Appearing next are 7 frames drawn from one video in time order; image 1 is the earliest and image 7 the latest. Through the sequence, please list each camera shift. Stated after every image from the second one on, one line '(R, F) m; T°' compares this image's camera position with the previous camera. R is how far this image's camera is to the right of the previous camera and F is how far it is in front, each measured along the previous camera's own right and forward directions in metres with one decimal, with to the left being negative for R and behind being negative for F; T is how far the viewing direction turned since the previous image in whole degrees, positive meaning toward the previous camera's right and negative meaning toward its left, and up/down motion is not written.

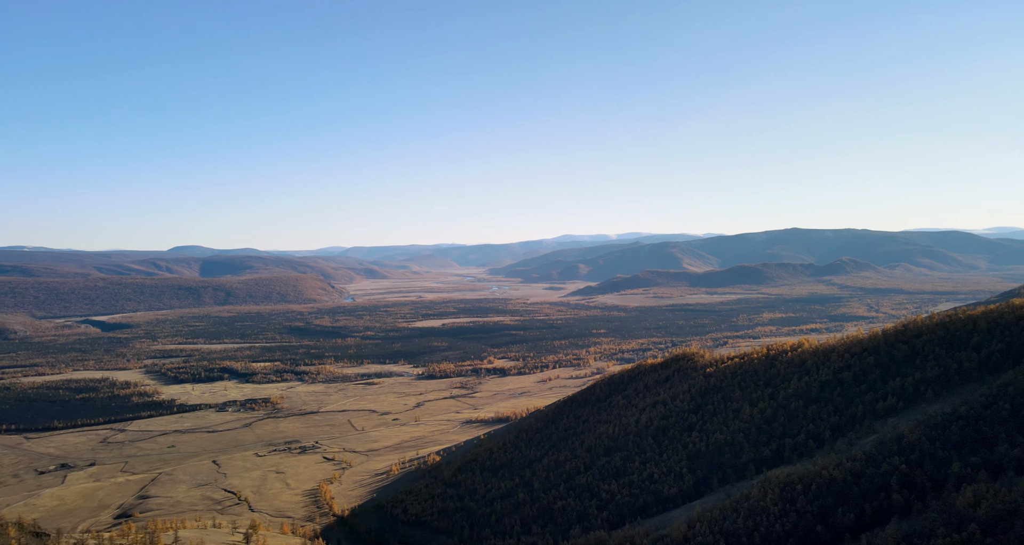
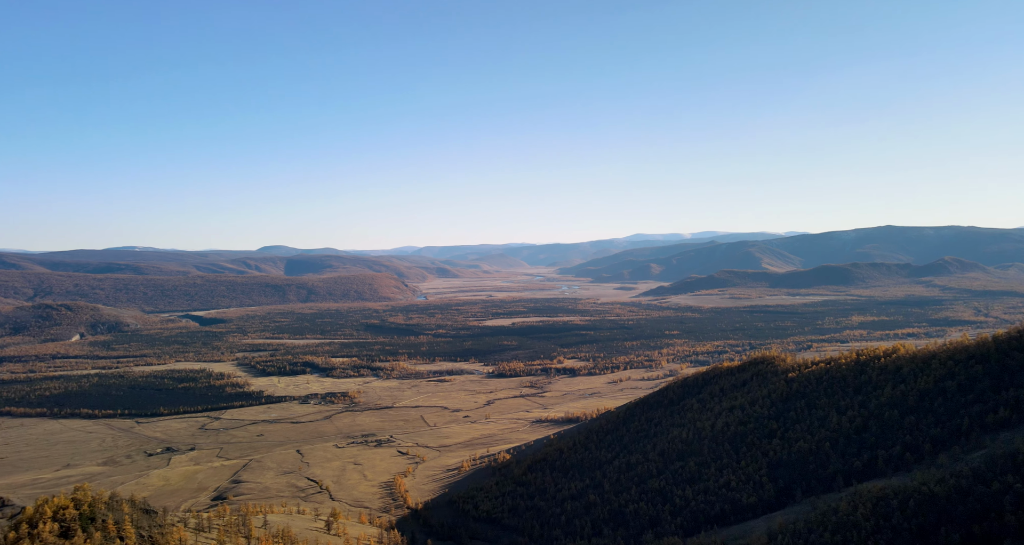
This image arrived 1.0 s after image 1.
(-0.3, -0.7) m; -6°
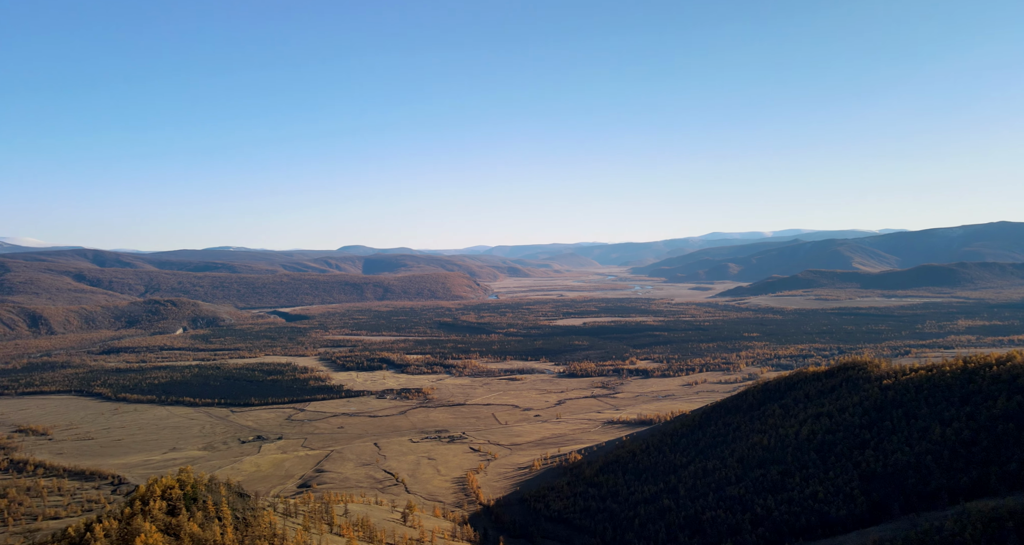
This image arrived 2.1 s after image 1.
(-0.1, -0.7) m; -6°
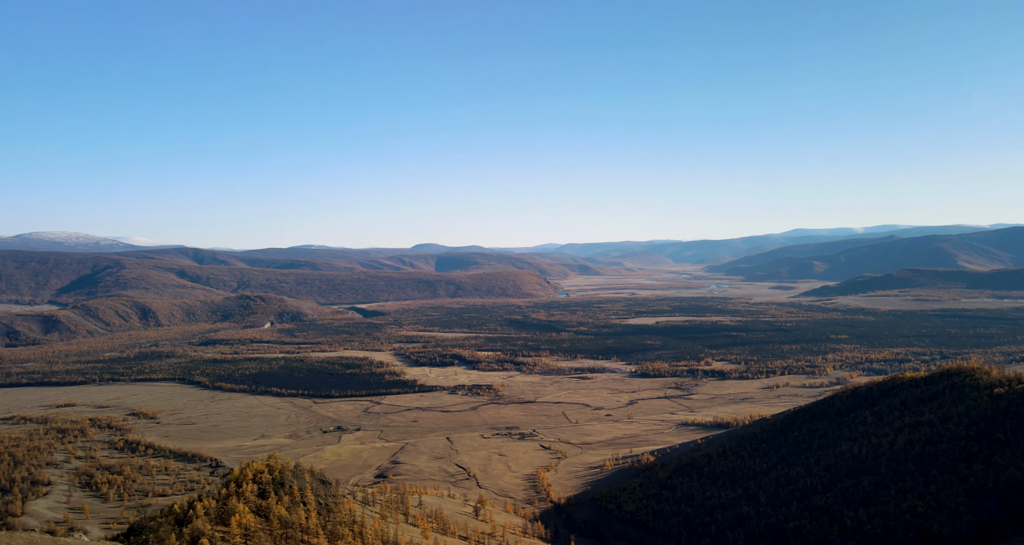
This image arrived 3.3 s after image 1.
(-0.1, -0.5) m; -6°
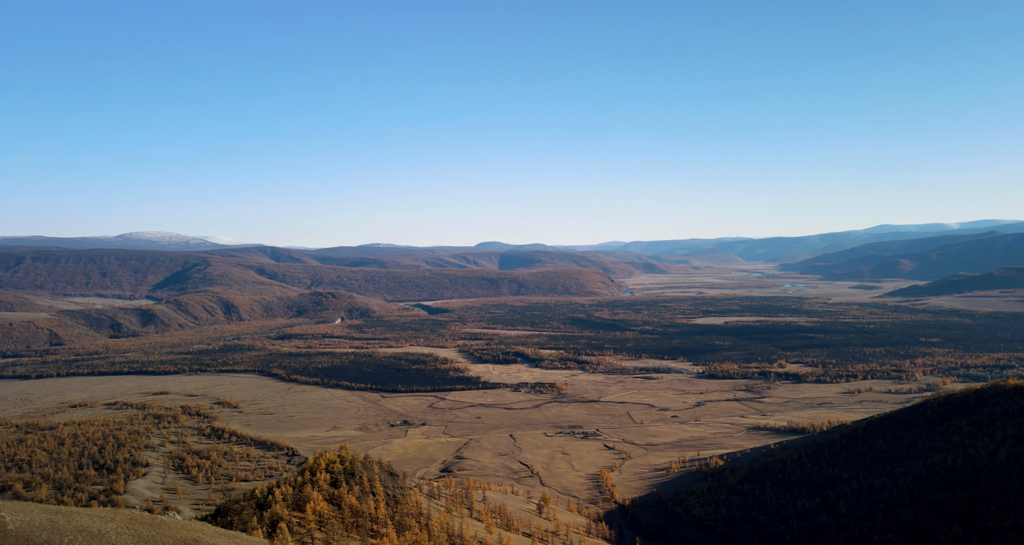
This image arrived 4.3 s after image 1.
(-0.1, 0.0) m; -5°
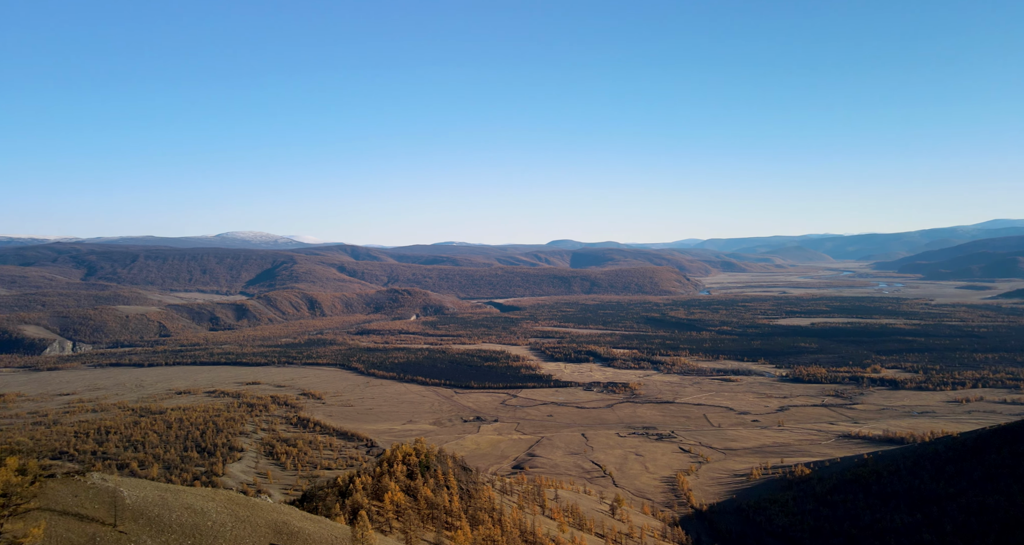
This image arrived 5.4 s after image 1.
(-0.2, +0.5) m; -6°
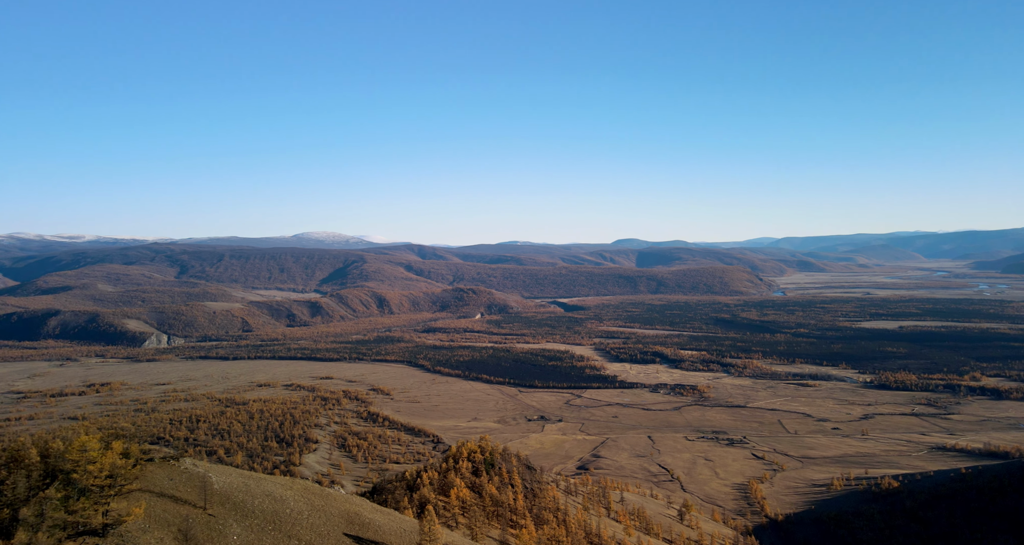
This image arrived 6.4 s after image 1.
(-0.3, +0.4) m; -5°
